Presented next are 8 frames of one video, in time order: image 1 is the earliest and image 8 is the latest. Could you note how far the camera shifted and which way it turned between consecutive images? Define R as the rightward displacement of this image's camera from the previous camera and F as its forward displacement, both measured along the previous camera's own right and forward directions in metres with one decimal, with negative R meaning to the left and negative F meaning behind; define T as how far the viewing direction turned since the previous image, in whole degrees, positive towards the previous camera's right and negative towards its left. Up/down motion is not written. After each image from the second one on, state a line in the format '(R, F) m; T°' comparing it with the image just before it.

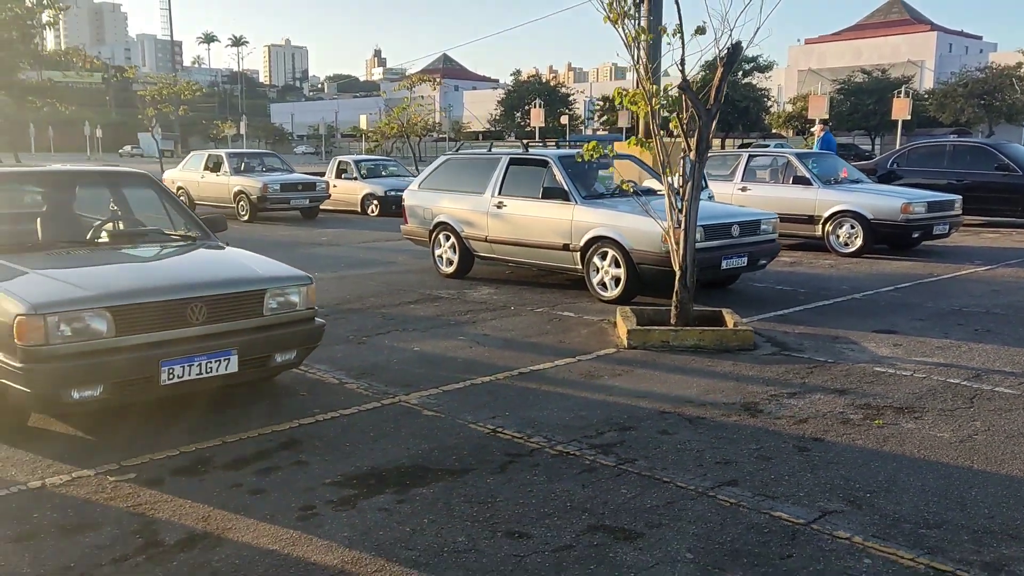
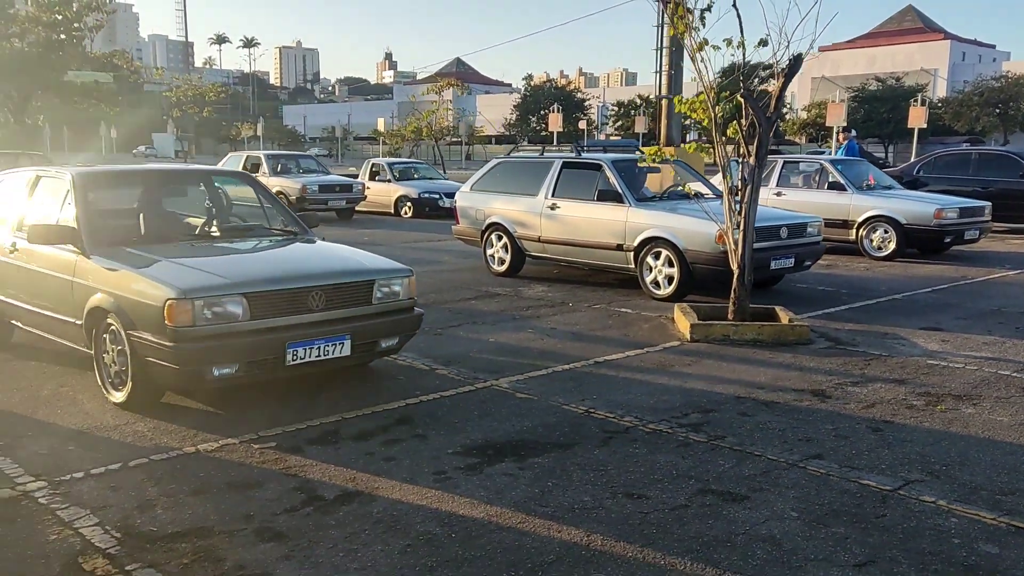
(-0.7, -0.5) m; -1°
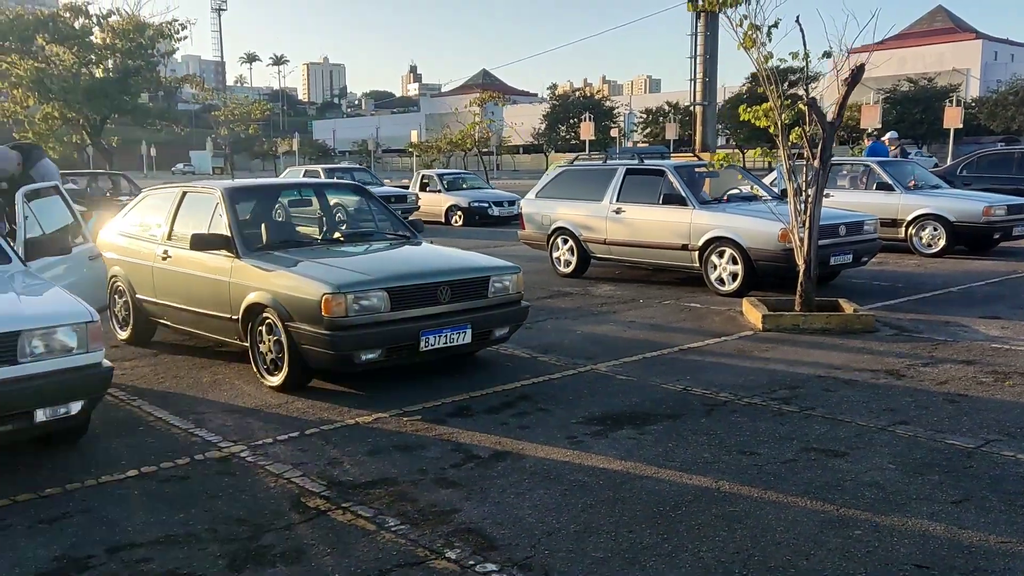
(-0.7, -0.7) m; -2°
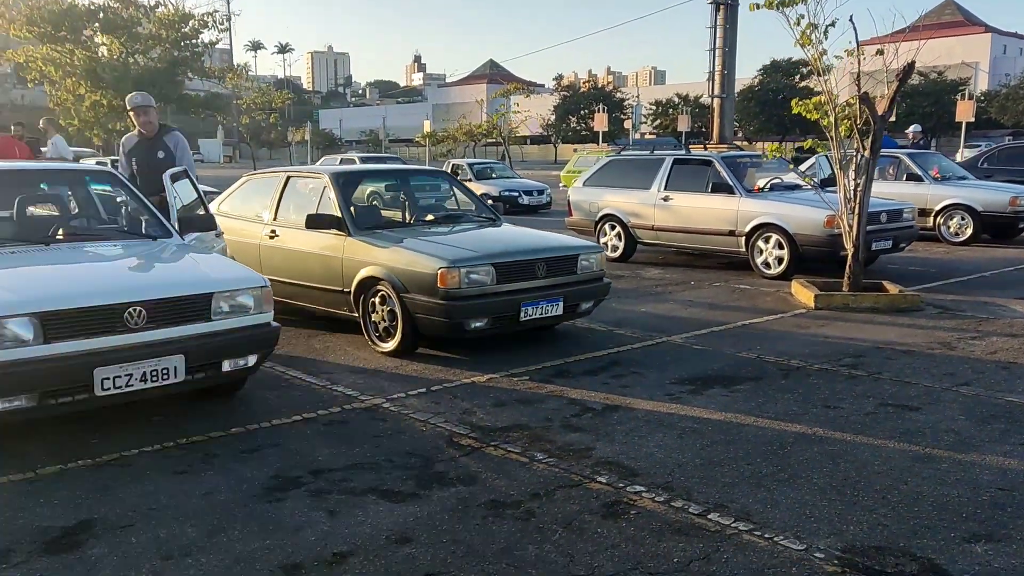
(-0.9, -0.6) m; 0°
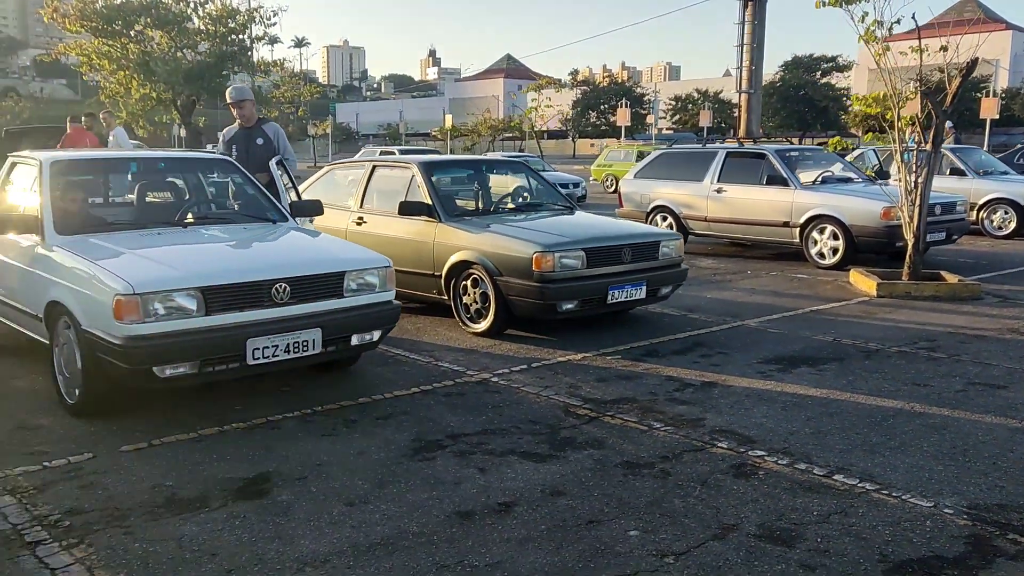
(-0.8, -0.3) m; -1°
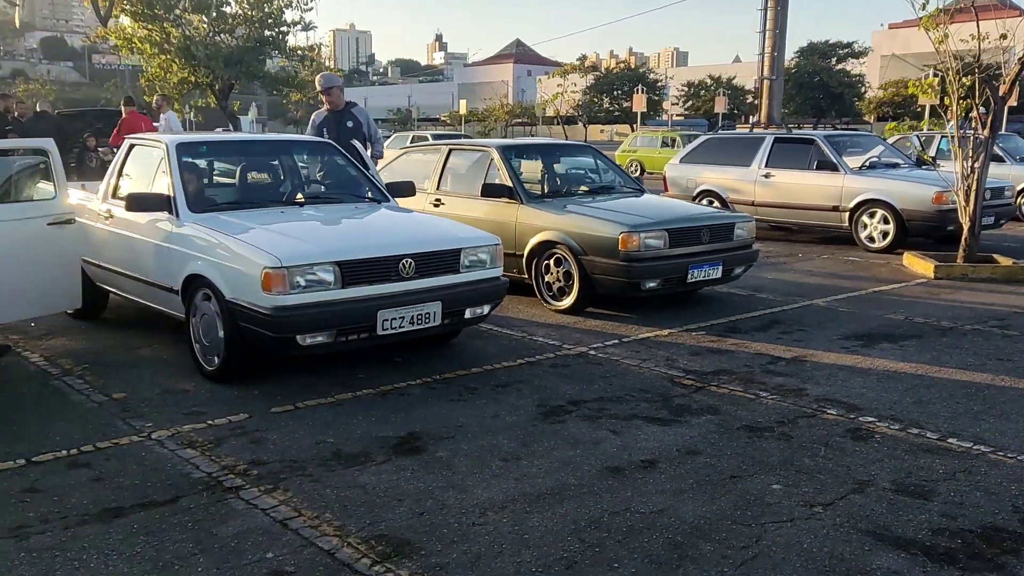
(-0.9, -0.3) m; 0°
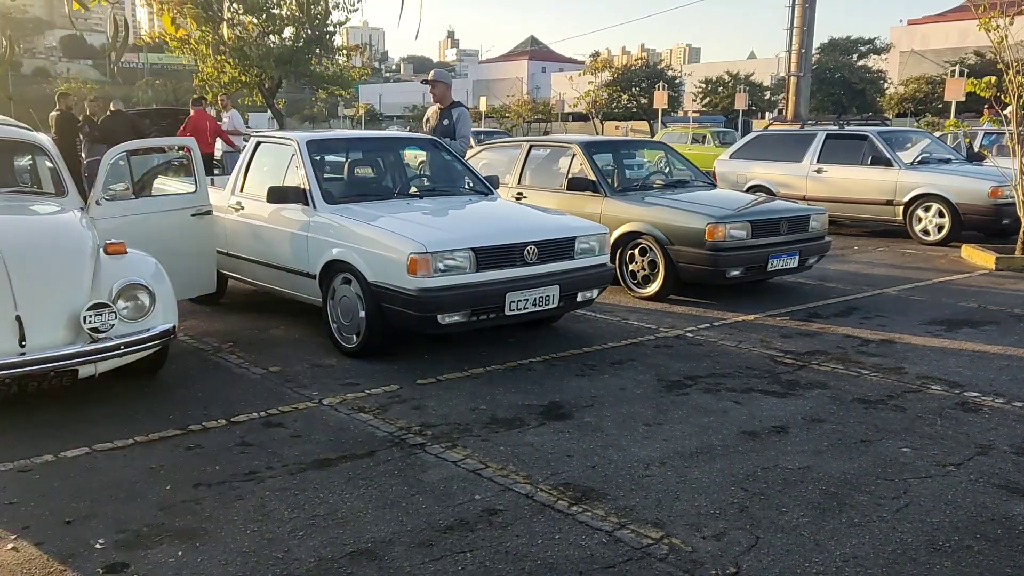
(-0.9, -0.5) m; -1°
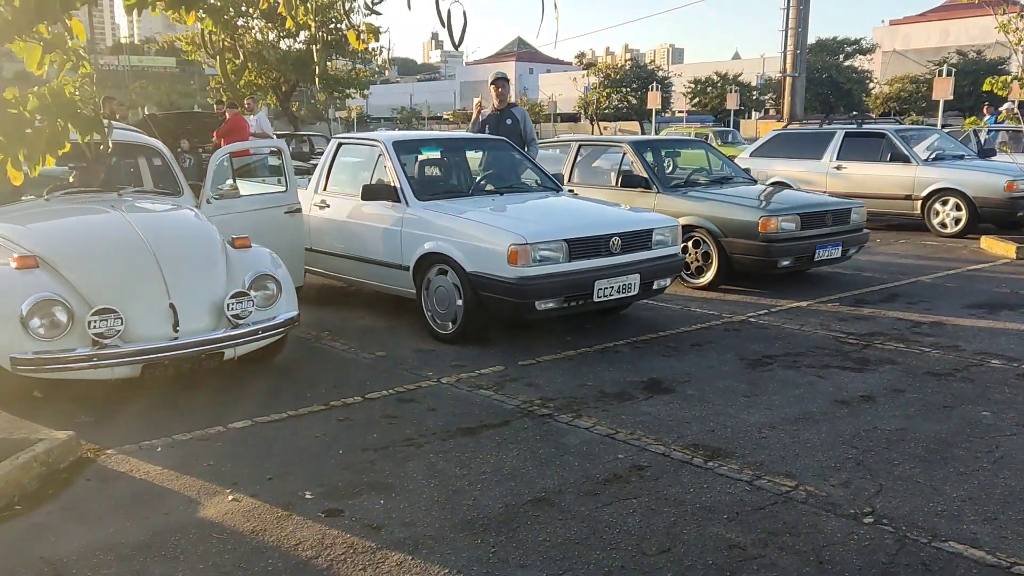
(-0.9, -0.4) m; +1°
